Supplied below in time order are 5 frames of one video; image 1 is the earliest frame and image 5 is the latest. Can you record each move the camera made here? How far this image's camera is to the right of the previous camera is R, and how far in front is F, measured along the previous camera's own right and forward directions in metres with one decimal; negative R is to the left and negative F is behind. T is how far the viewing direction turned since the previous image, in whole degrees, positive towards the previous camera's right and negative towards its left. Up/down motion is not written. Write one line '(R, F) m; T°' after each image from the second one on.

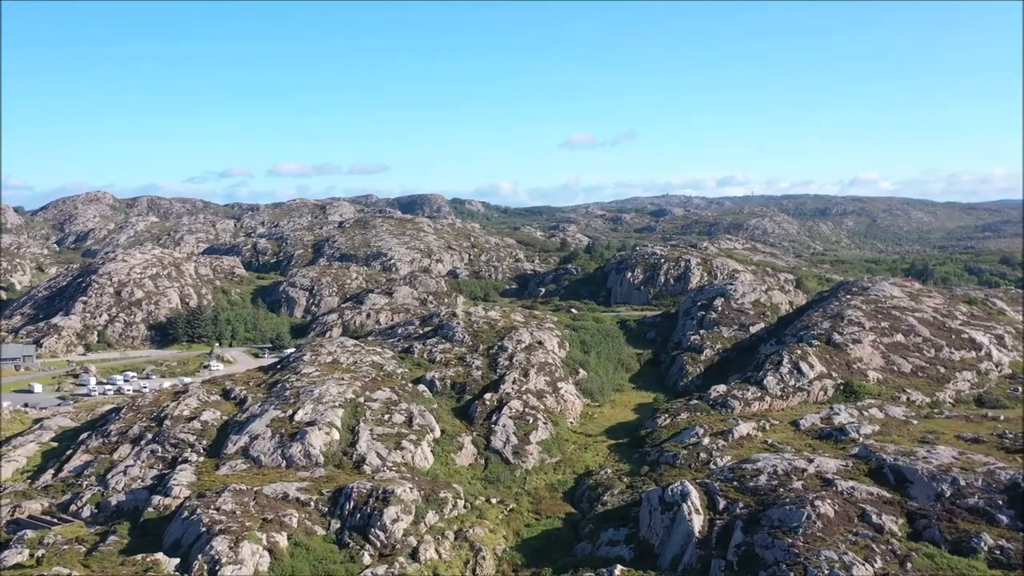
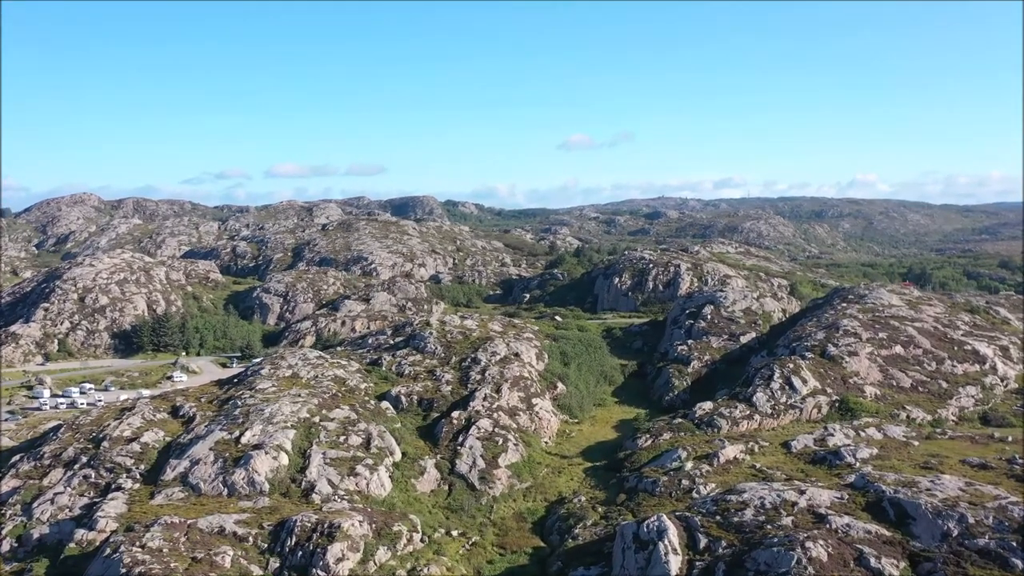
(+1.9, +2.6) m; 0°
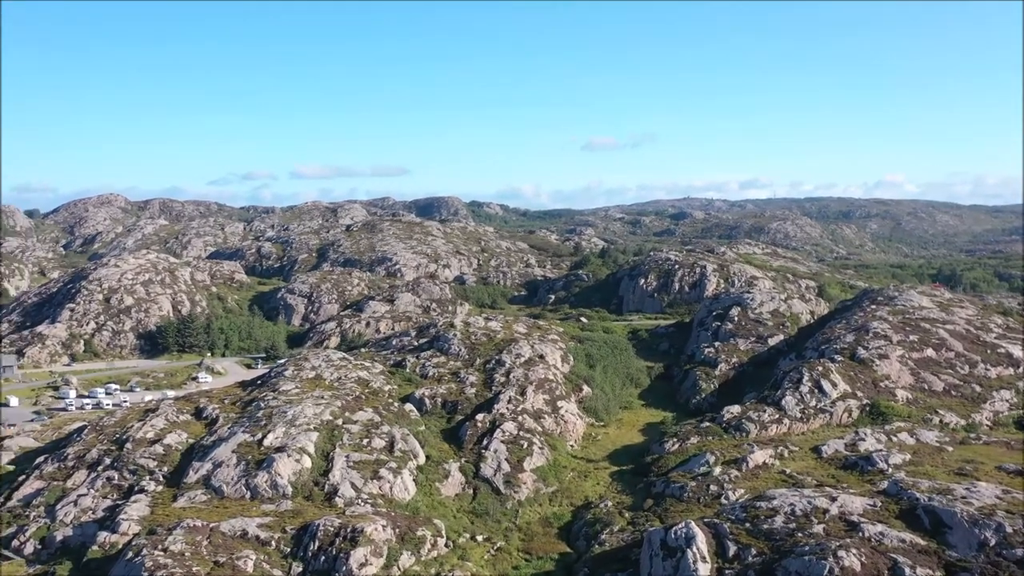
(-0.3, +0.9) m; -2°
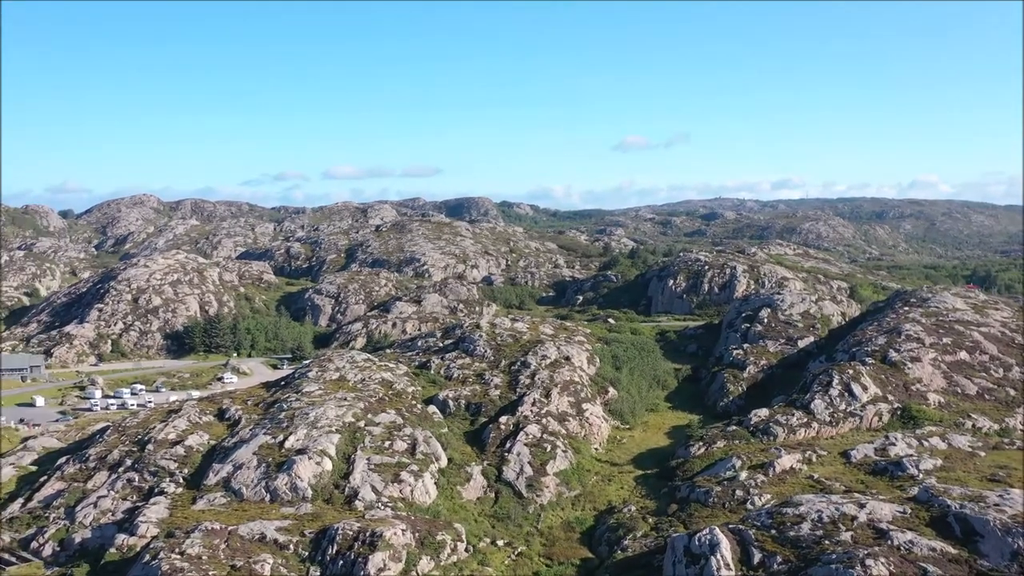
(+0.1, +1.0) m; -2°
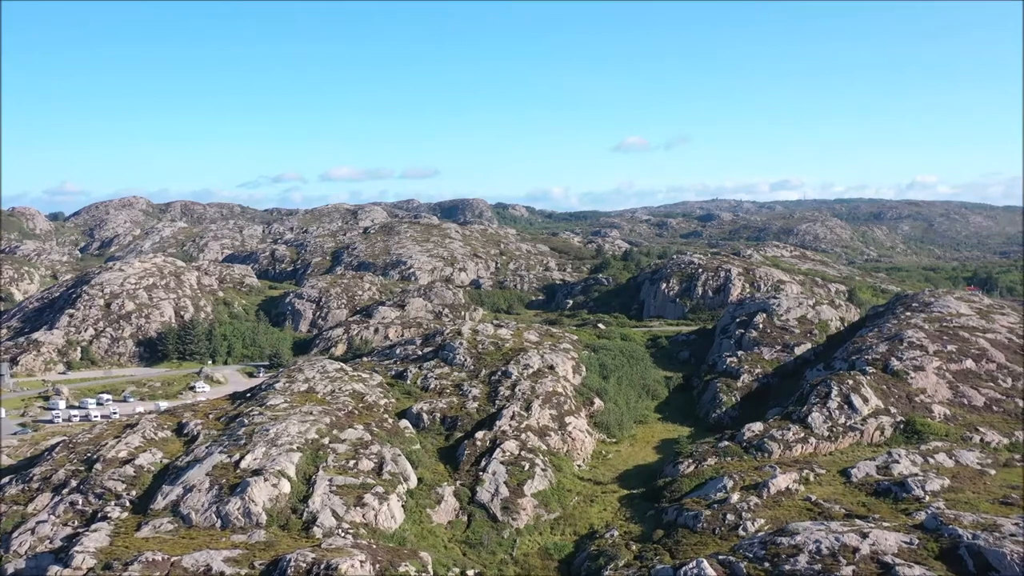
(+1.4, +2.2) m; 0°
